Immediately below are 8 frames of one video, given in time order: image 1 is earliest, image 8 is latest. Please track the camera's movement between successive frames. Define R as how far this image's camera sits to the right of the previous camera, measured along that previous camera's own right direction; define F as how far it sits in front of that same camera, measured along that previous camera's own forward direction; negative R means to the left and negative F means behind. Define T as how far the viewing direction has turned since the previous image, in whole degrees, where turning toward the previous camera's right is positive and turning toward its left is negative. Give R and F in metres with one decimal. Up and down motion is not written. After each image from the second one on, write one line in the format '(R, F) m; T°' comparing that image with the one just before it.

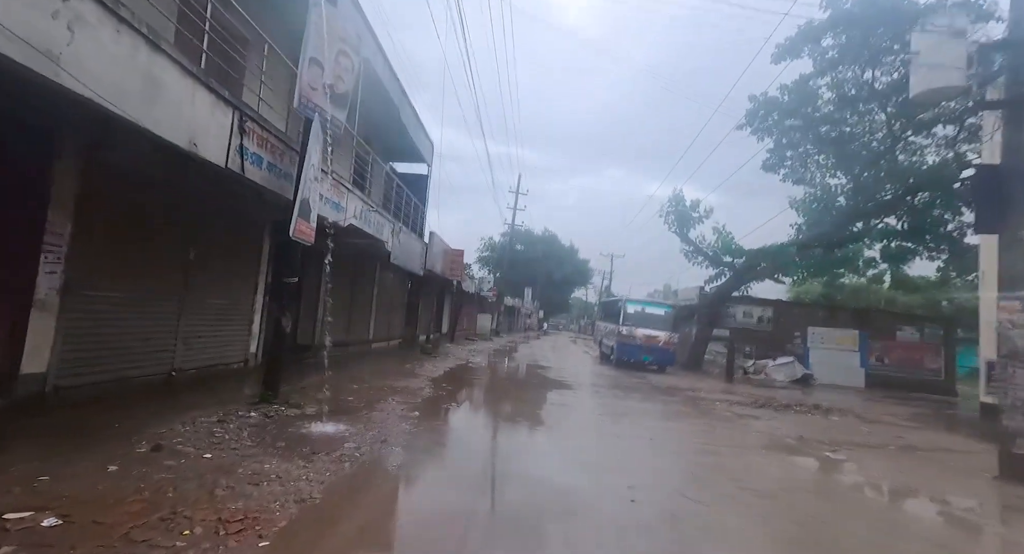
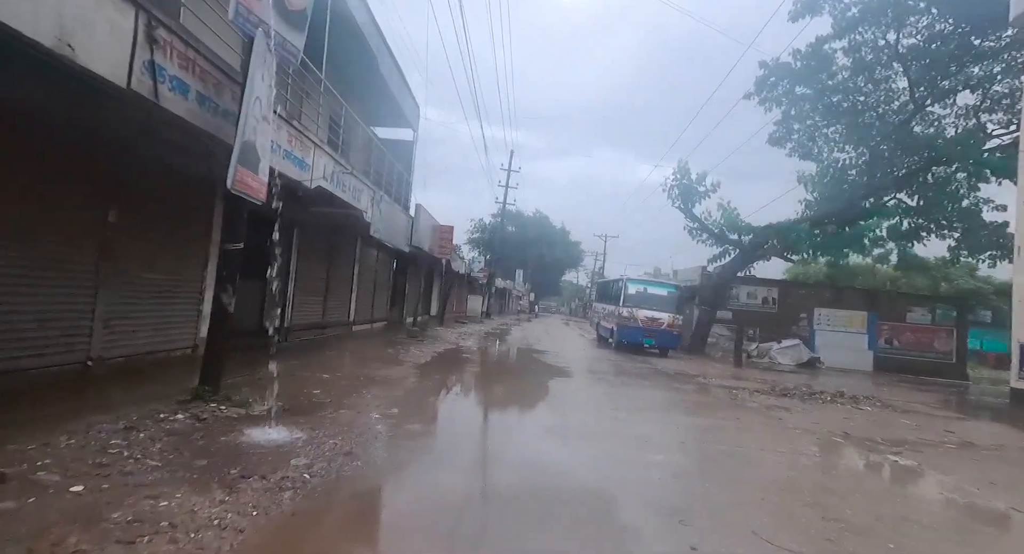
(-0.1, +1.4) m; +1°
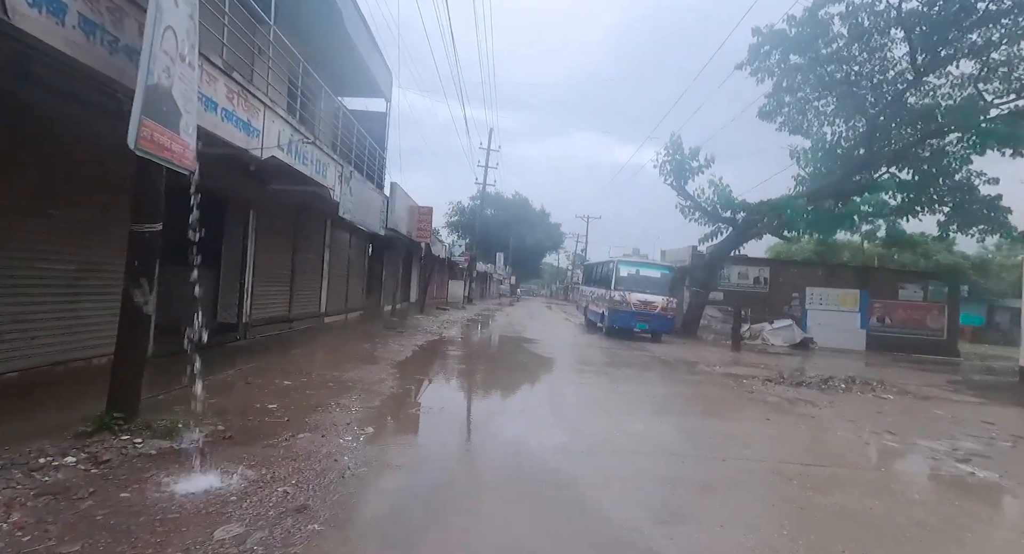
(-0.2, +1.2) m; +2°
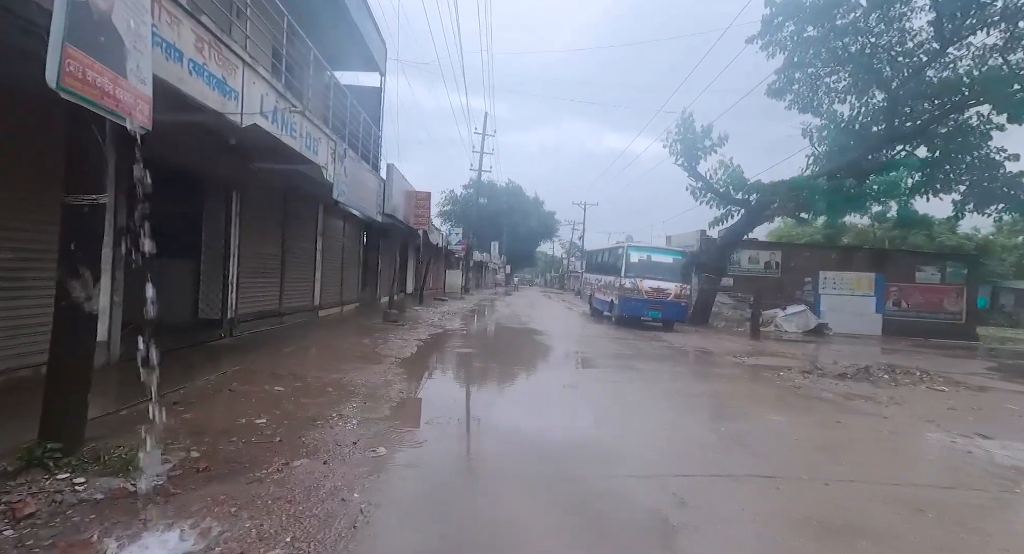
(-0.4, +1.0) m; +1°
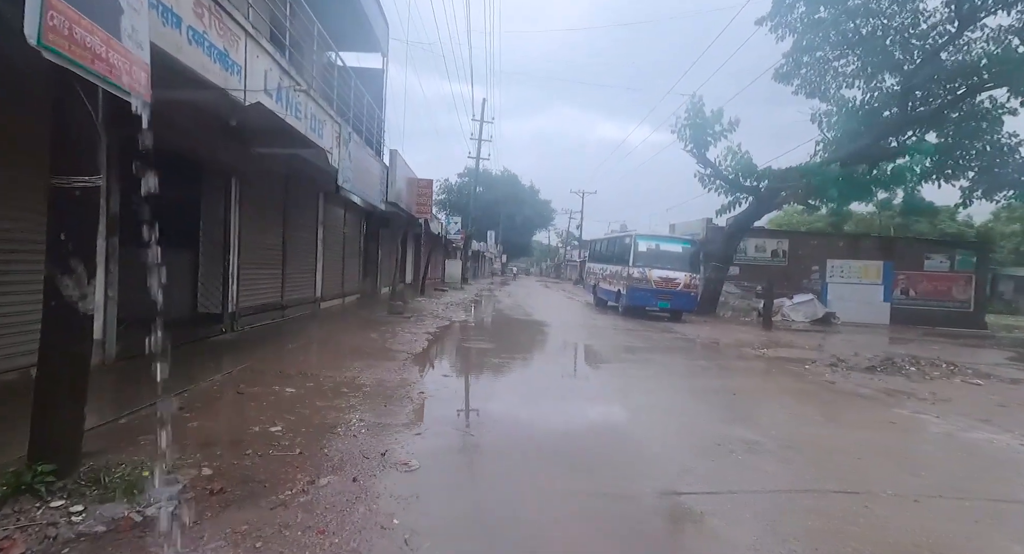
(-0.4, +0.5) m; +1°
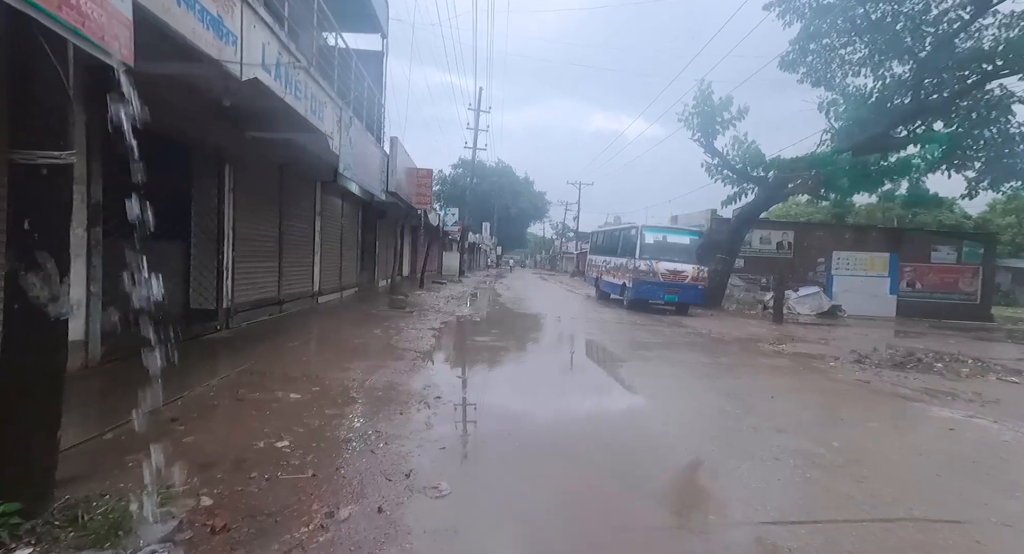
(-0.3, +0.5) m; +1°
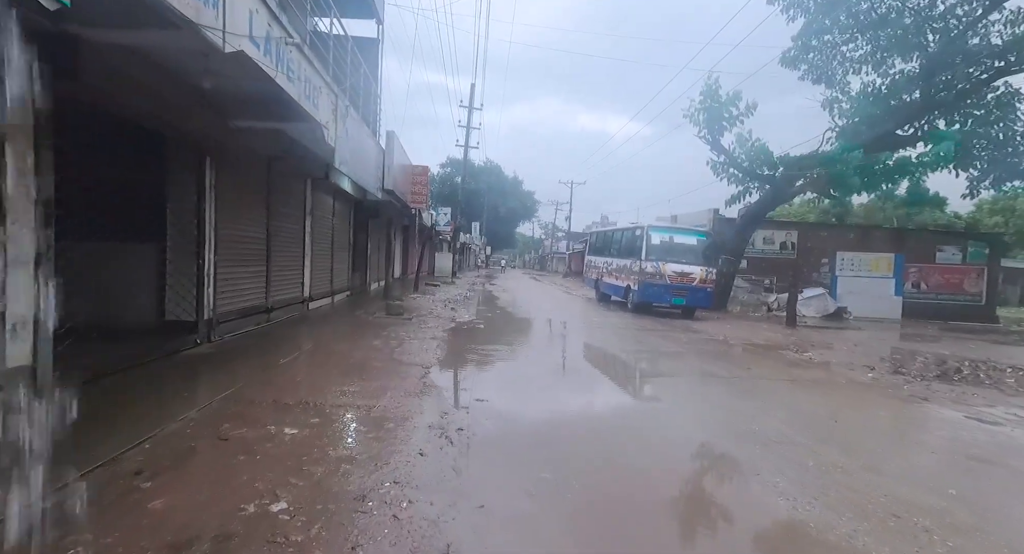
(-0.4, +0.8) m; +1°
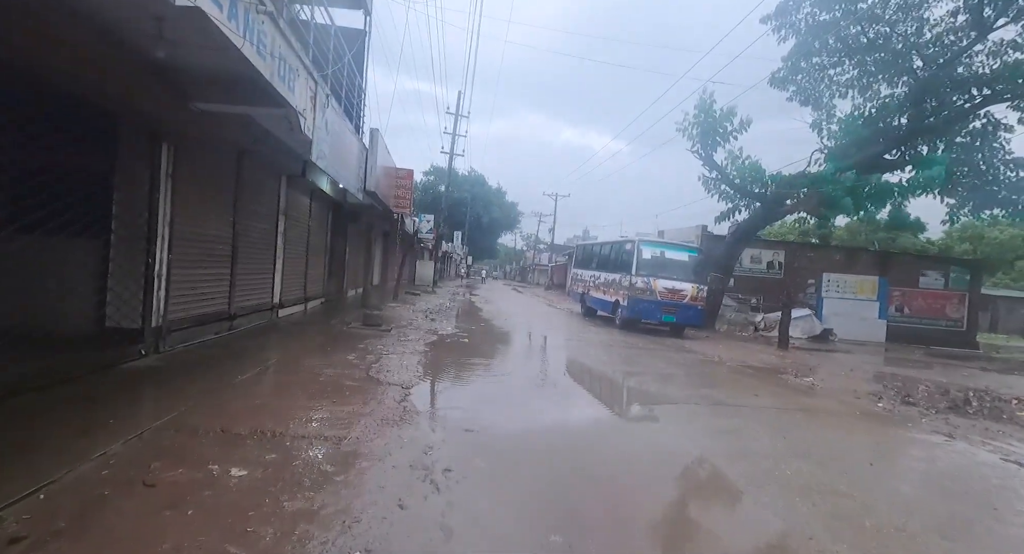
(-0.2, +0.7) m; +2°
